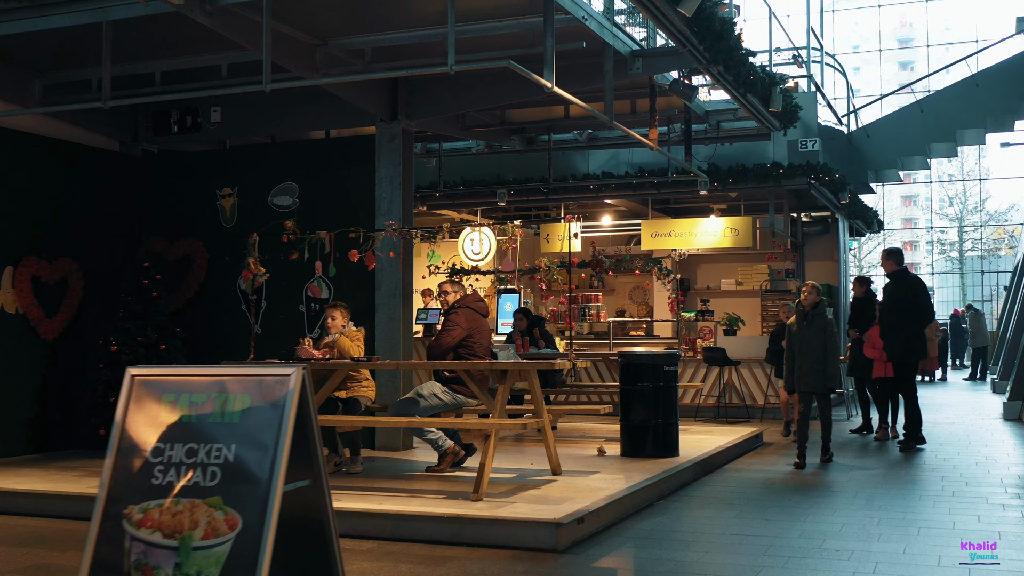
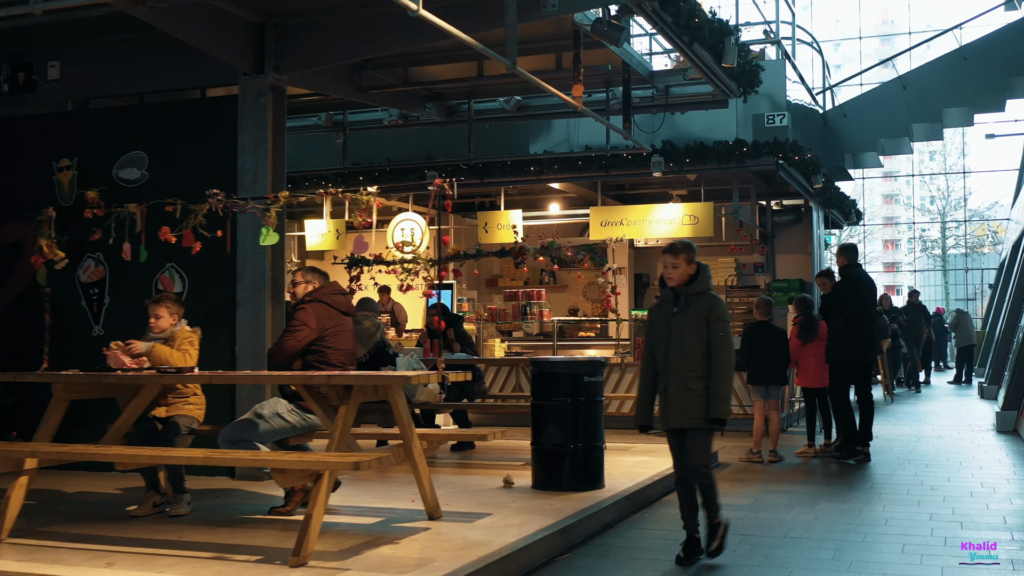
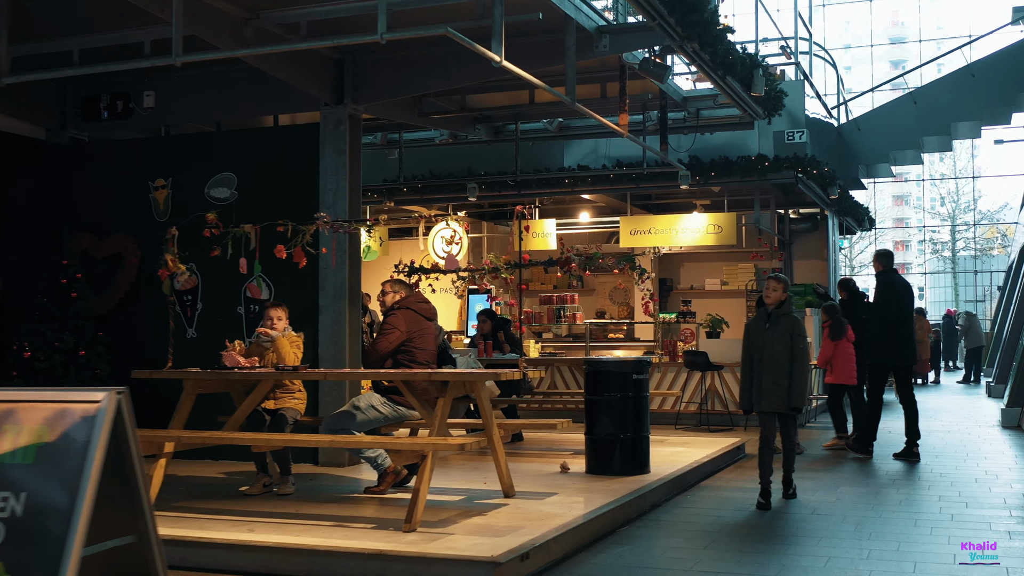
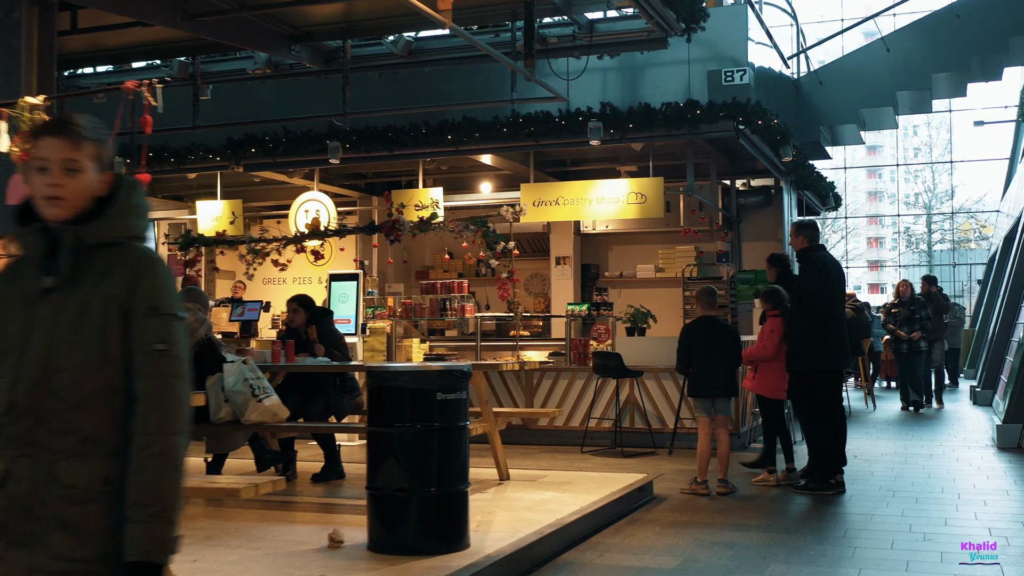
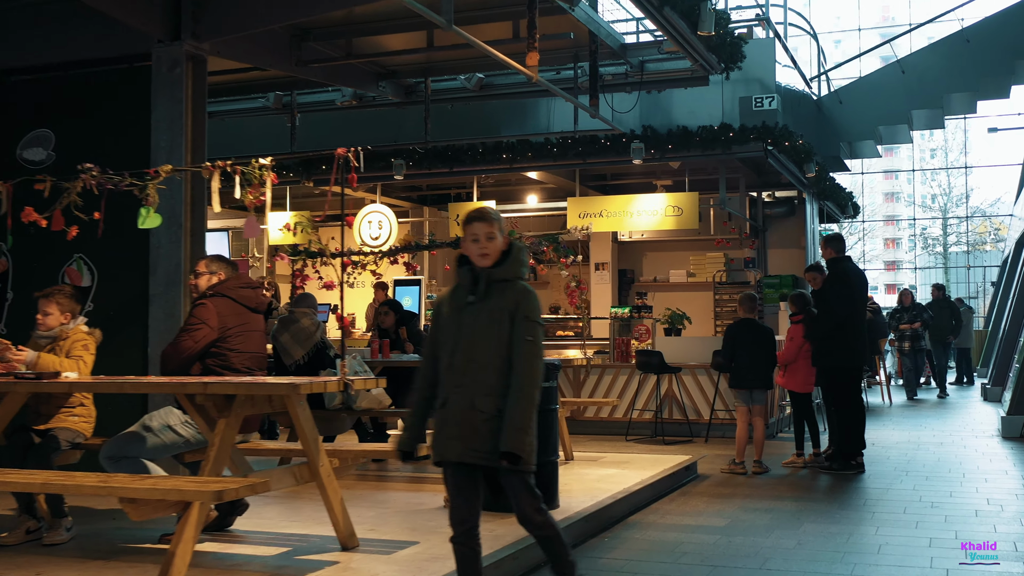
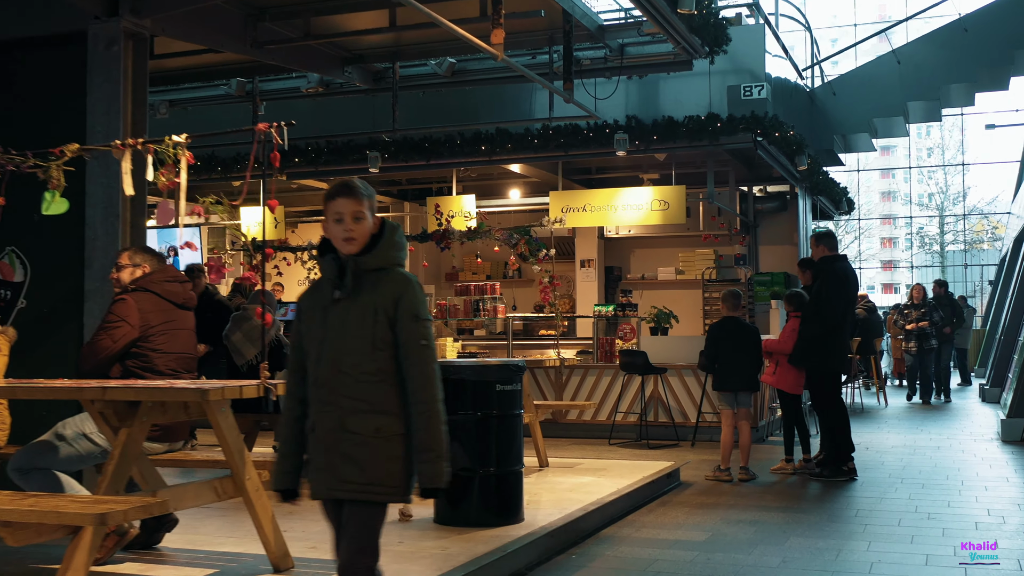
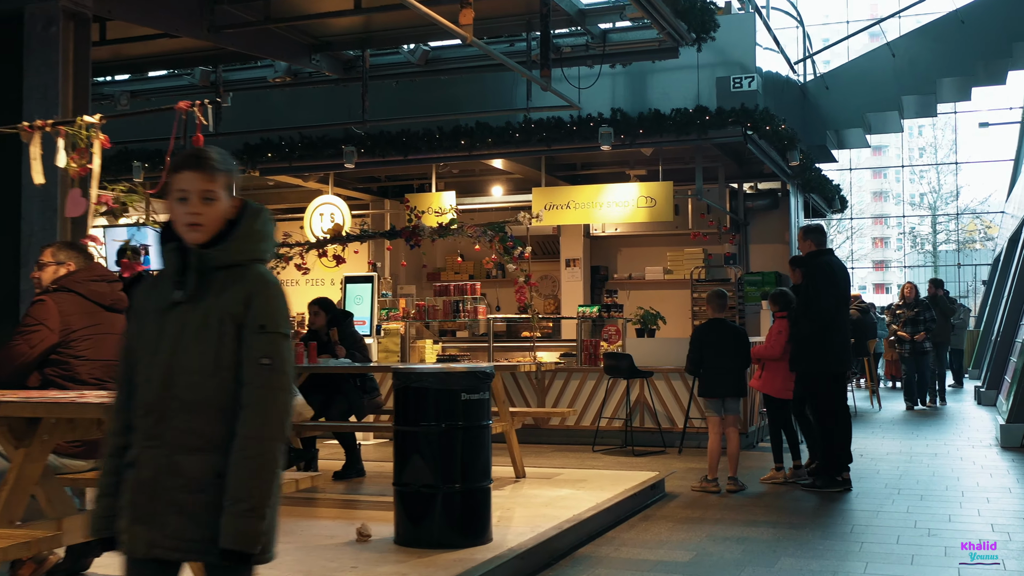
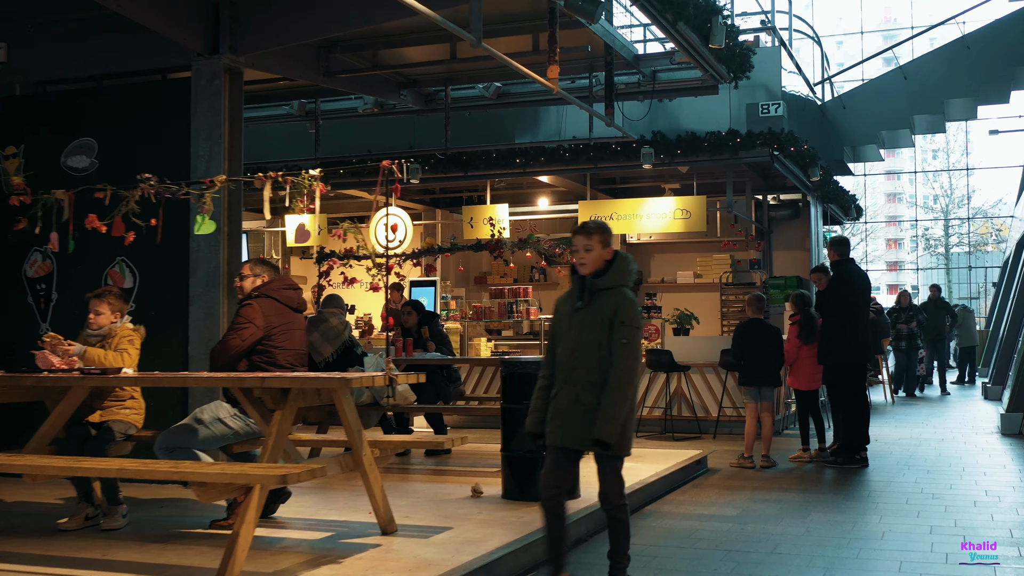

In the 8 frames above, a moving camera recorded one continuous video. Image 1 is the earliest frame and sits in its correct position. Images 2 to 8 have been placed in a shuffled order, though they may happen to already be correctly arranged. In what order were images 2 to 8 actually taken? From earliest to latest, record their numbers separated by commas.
3, 2, 8, 5, 6, 7, 4
